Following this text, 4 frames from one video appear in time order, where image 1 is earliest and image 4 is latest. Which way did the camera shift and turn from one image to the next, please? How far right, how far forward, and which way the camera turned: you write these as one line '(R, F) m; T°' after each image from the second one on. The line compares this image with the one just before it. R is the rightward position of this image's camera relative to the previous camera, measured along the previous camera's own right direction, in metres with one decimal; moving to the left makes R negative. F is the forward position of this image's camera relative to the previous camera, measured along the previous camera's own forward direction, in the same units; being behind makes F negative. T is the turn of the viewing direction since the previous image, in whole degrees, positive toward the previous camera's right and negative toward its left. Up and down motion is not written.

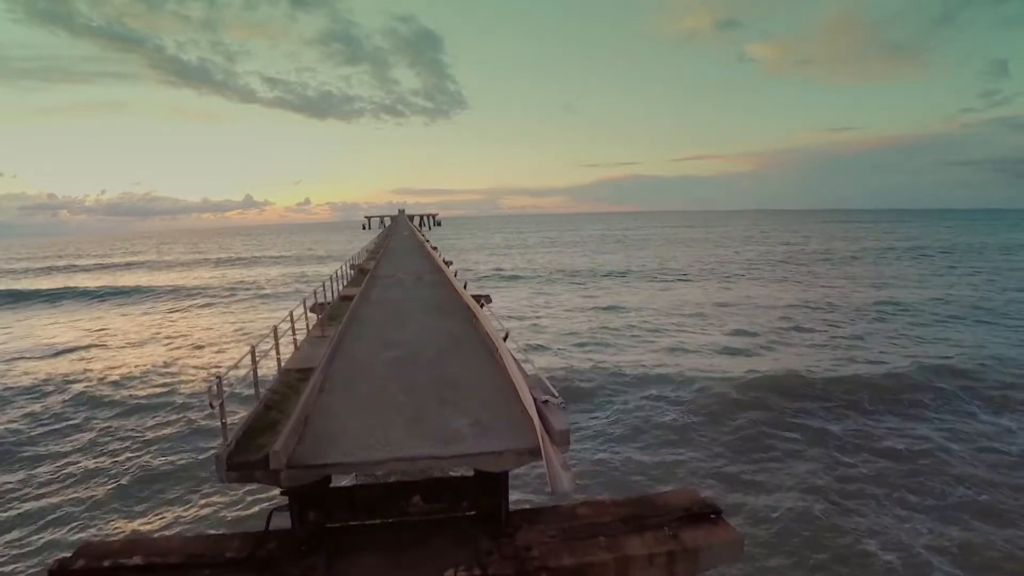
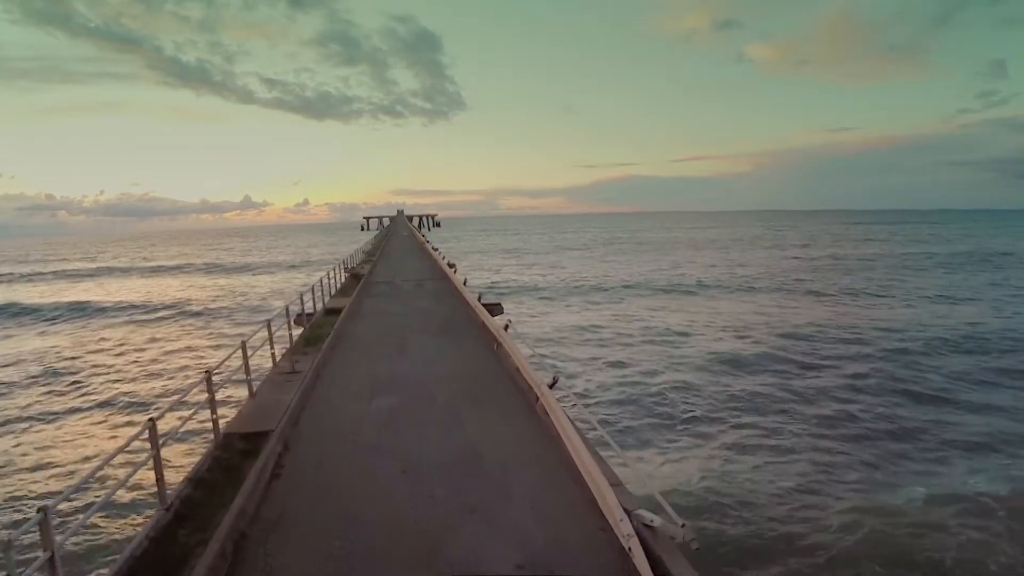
(-0.4, +2.0) m; 0°
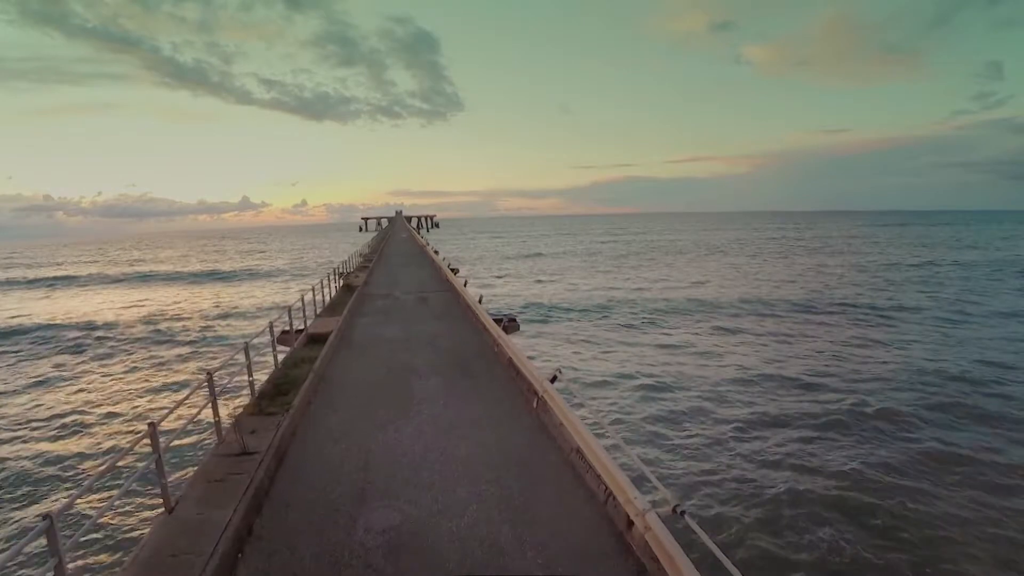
(-0.4, +1.9) m; 0°
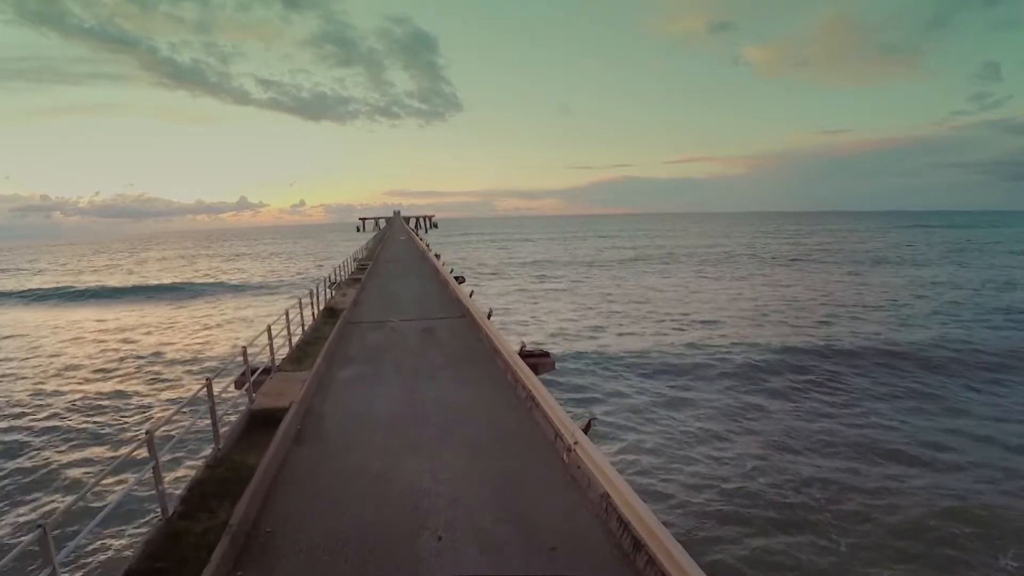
(-0.6, +3.0) m; 0°
